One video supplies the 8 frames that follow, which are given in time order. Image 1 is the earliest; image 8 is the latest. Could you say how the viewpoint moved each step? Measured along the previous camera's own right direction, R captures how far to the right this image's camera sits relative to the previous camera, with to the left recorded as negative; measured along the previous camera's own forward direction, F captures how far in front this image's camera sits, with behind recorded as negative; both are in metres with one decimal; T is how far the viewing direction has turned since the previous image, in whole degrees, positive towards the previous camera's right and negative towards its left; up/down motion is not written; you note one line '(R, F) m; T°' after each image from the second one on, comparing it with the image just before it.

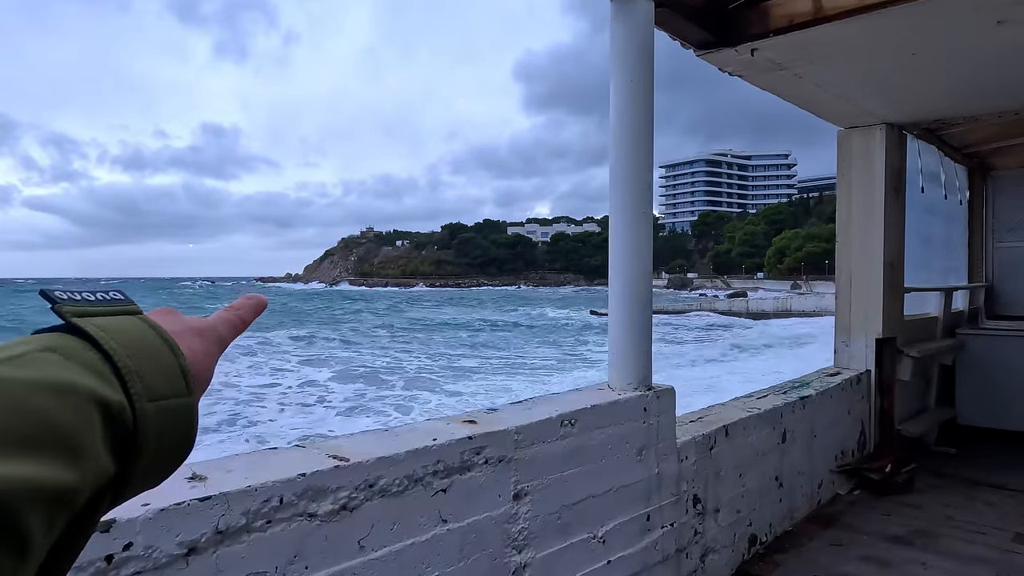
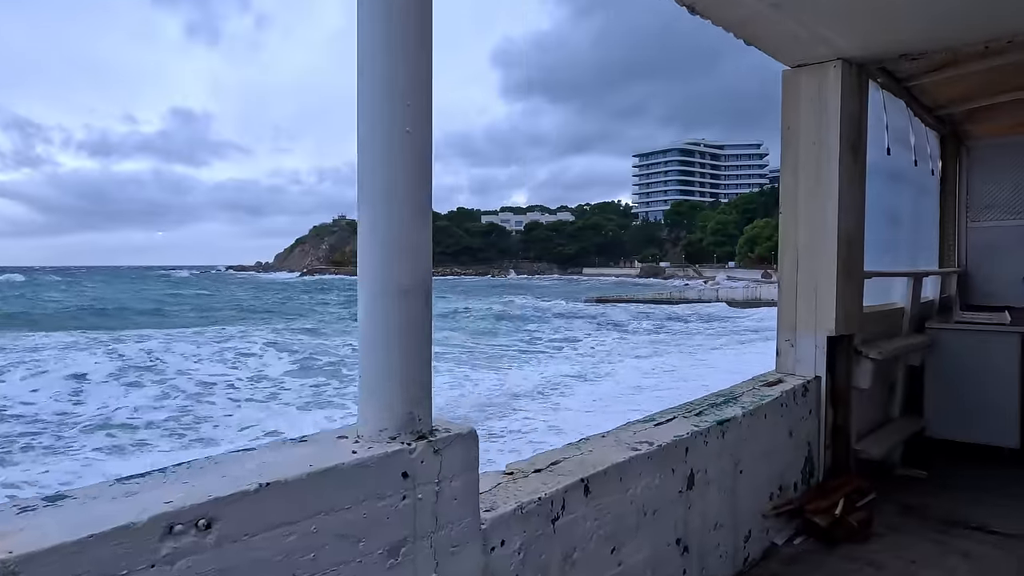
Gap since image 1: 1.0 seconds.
(+0.5, +0.8) m; +2°
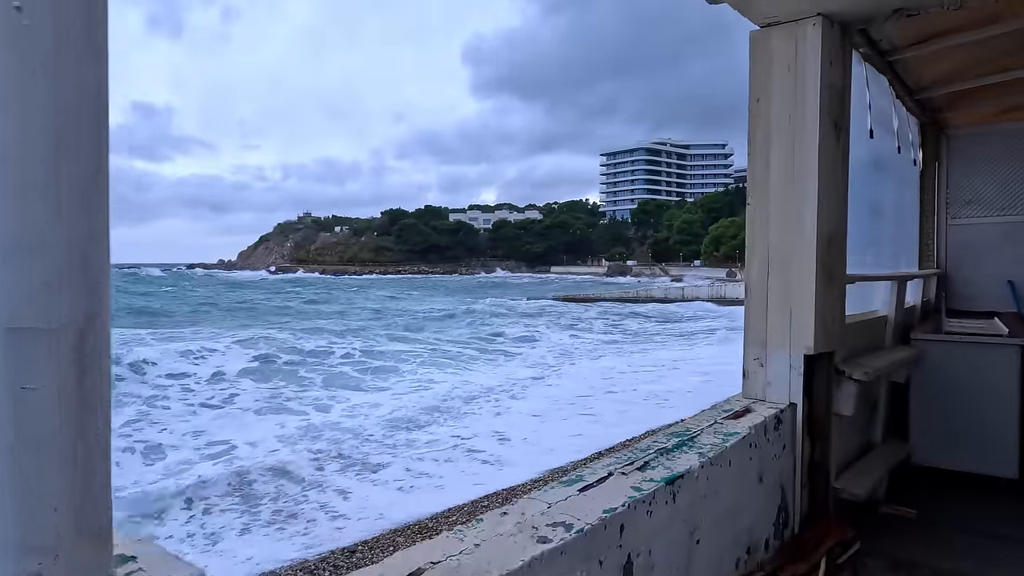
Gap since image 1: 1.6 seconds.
(+0.2, +0.5) m; +3°
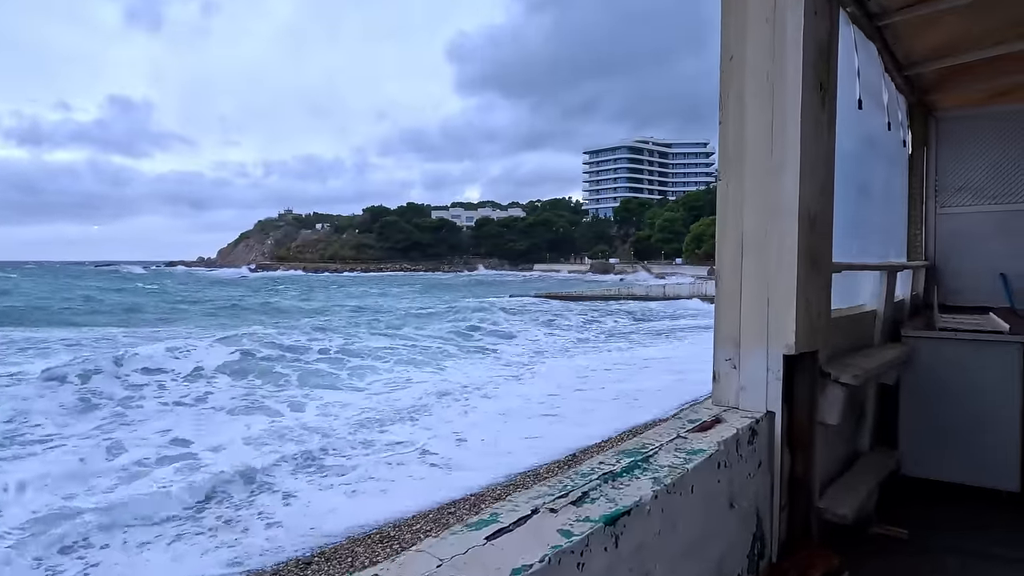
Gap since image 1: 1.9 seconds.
(+0.2, +0.4) m; +1°
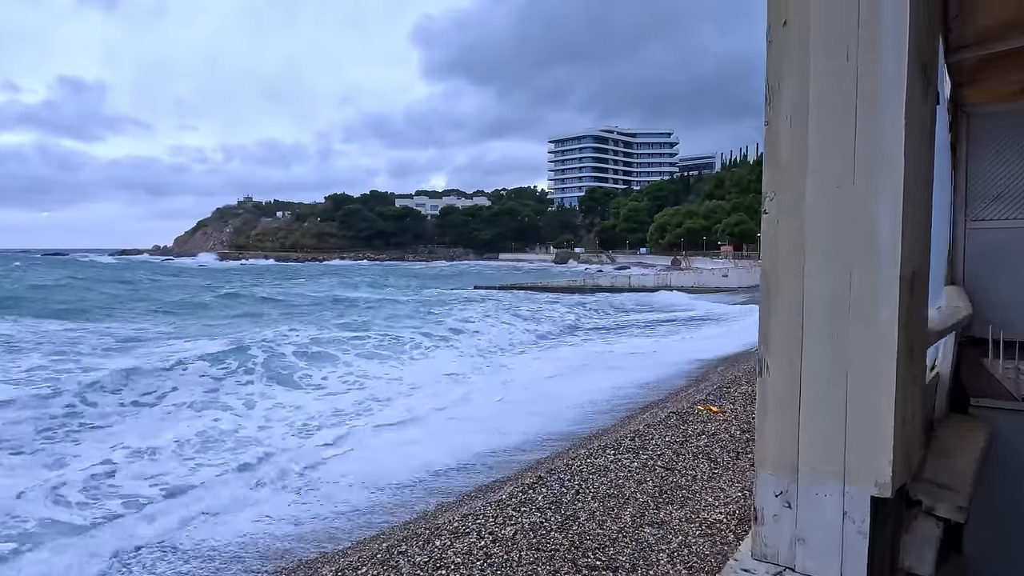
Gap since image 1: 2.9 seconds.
(+0.1, +0.7) m; +3°
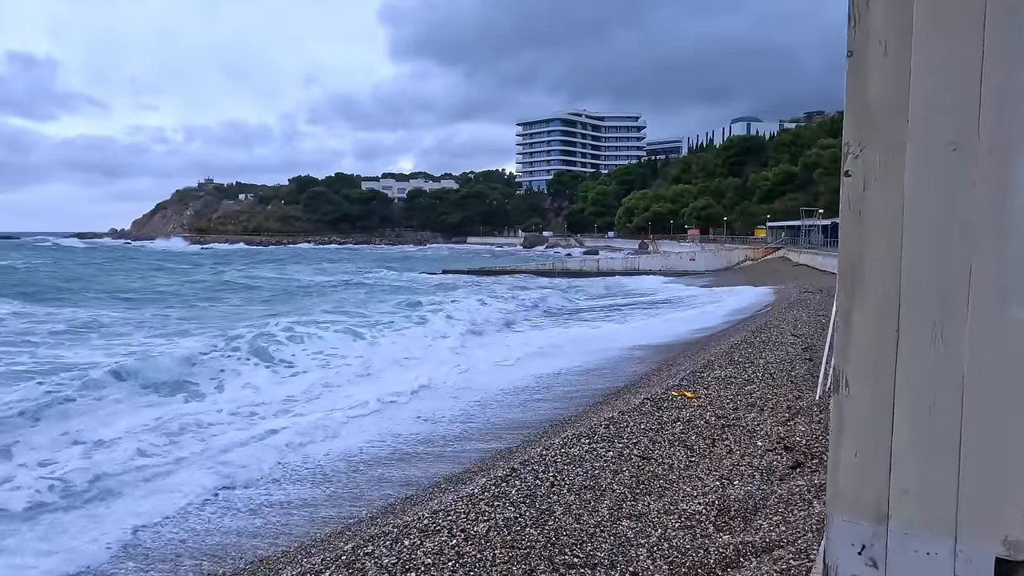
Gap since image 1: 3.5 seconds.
(0.0, +0.4) m; +3°
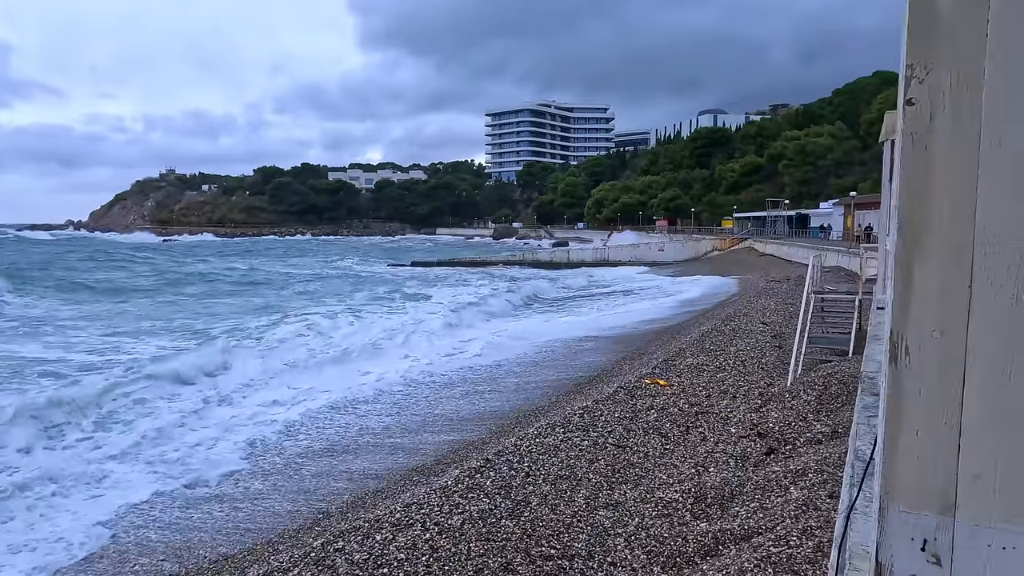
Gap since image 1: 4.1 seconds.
(0.0, +0.2) m; +3°
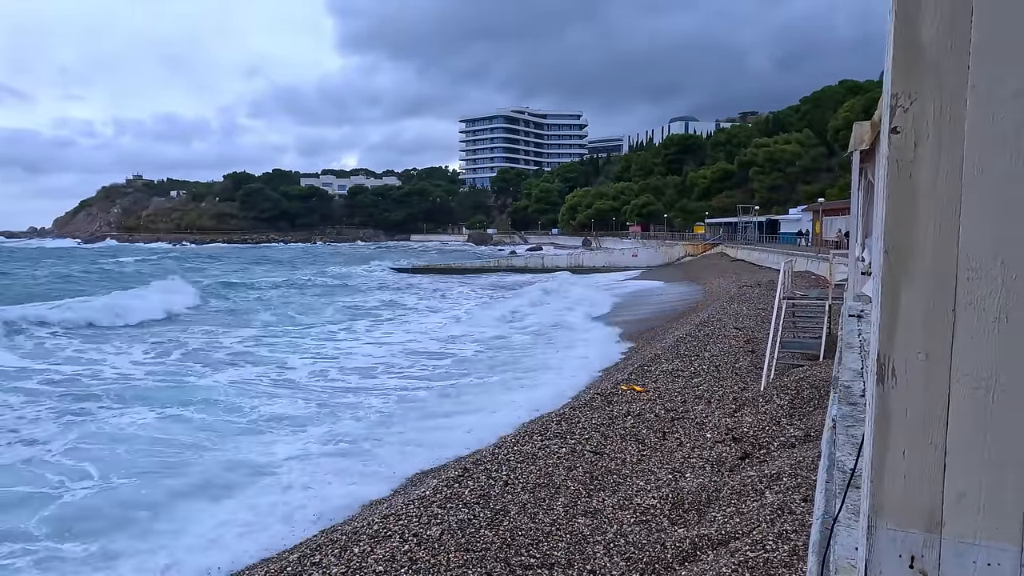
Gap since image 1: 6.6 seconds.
(0.0, 0.0) m; +2°
